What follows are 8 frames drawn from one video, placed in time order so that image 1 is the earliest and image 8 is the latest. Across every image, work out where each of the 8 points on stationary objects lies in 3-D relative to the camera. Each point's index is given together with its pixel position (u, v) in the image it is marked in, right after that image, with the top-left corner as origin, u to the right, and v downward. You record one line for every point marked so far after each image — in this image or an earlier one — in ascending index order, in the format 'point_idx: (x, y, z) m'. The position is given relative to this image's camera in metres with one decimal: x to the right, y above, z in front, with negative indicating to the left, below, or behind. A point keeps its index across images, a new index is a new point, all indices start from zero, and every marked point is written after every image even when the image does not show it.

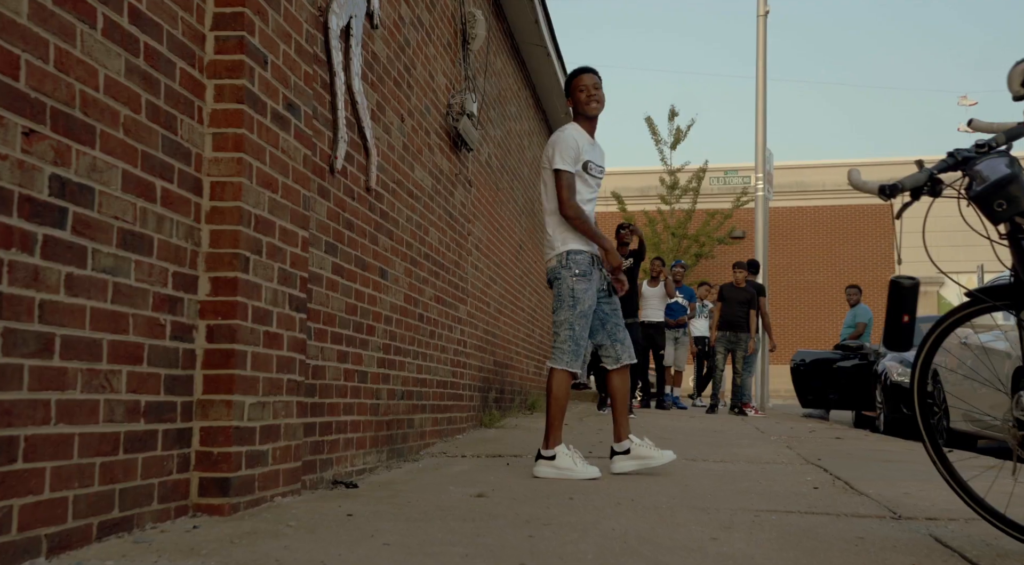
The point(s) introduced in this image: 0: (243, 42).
0: (-1.0, +0.9, +3.4) m
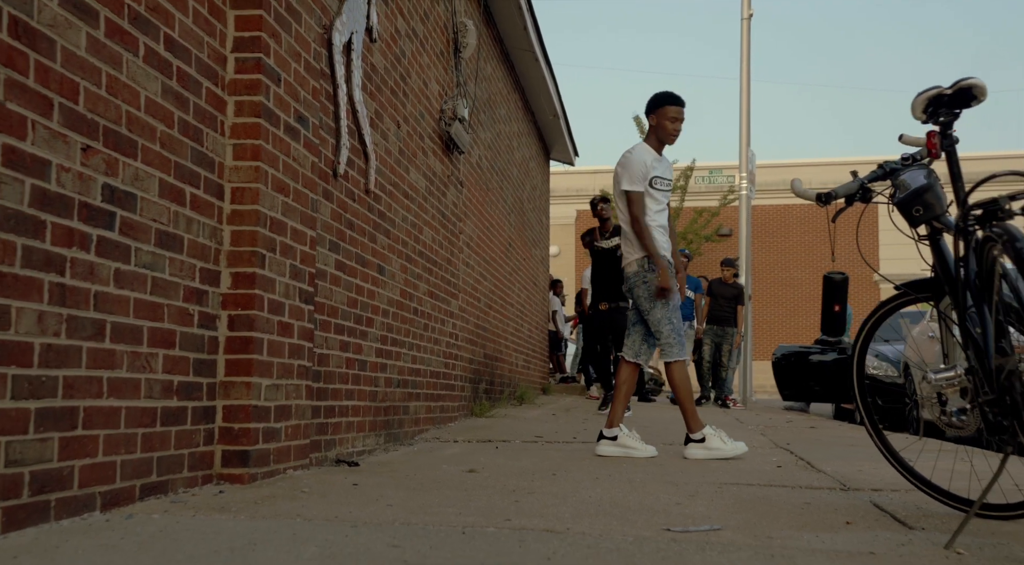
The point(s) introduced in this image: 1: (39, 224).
0: (-1.0, +0.9, +3.8) m
1: (-1.3, +0.2, +2.6) m
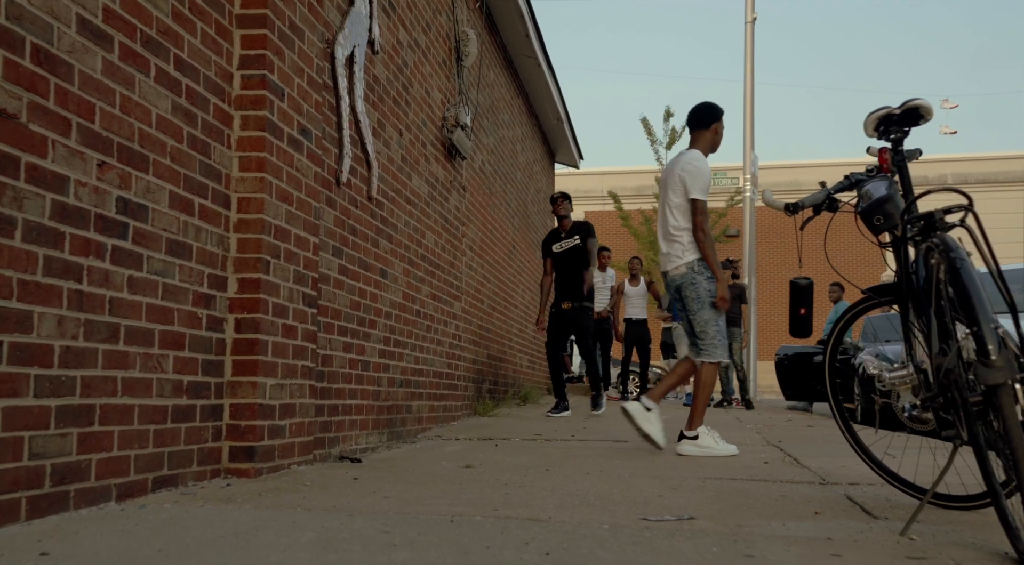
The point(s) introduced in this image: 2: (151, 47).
0: (-1.0, +0.9, +4.0) m
1: (-1.3, +0.1, +2.8) m
2: (-1.3, +0.8, +3.4) m
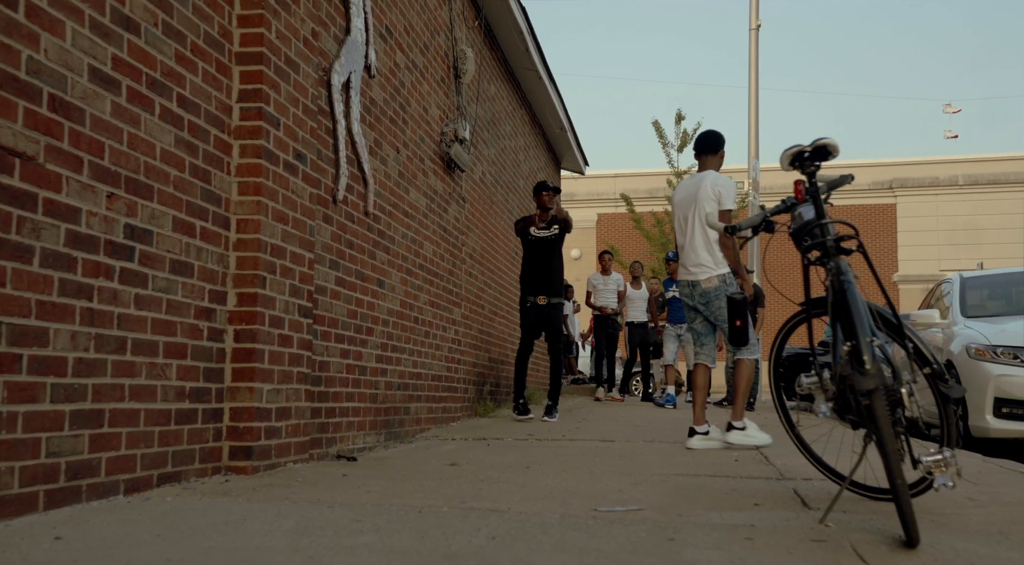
0: (-1.2, +0.8, +4.4) m
1: (-1.5, +0.1, +3.2) m
2: (-1.4, +0.8, +3.8) m
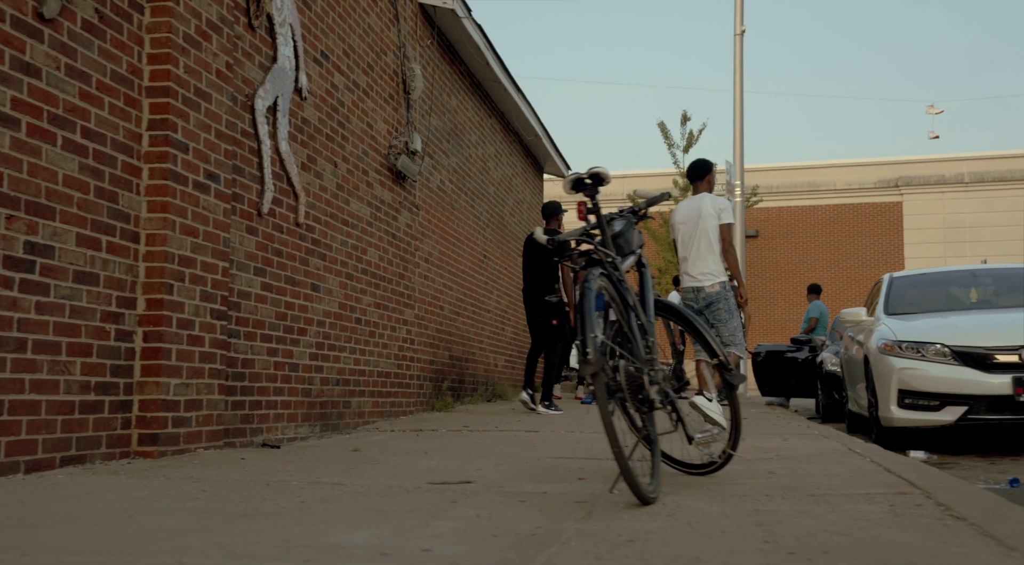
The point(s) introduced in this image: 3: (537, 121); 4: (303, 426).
0: (-1.8, +0.8, +5.0) m
1: (-2.2, 0.0, +3.9) m
2: (-2.1, +0.7, +4.4) m
3: (+0.4, +2.3, +13.9) m
4: (-1.5, -1.0, +6.8) m
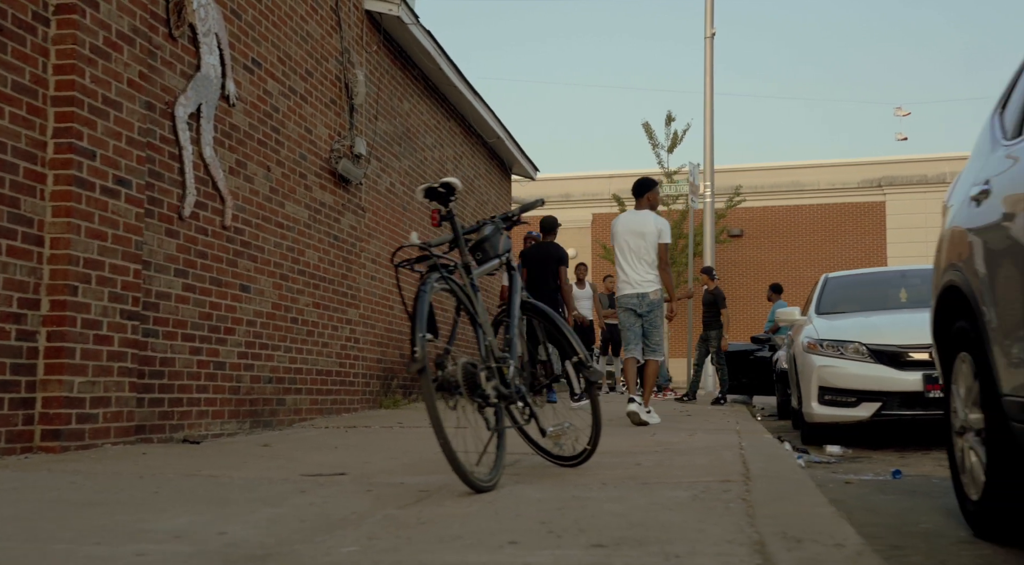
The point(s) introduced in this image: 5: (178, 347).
0: (-2.4, +0.7, +5.2) m
1: (-2.7, 0.0, +4.1) m
2: (-2.7, +0.7, +4.6) m
3: (-0.2, +2.3, +14.1) m
4: (-2.0, -1.0, +7.0) m
5: (-2.2, -0.4, +6.3) m
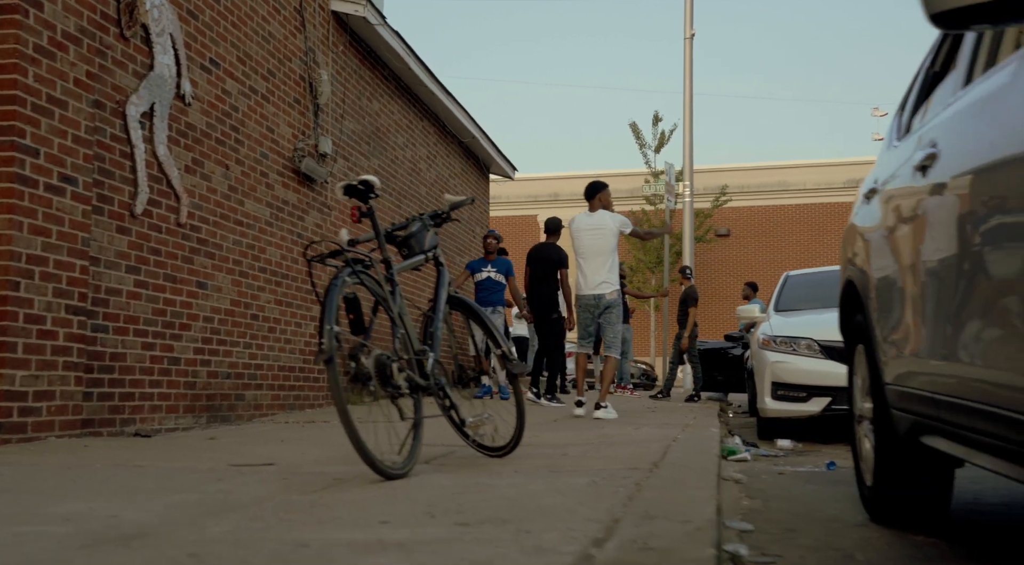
0: (-2.7, +0.8, +5.3) m
1: (-3.1, +0.1, +4.1) m
2: (-3.0, +0.7, +4.7) m
3: (-0.6, +2.3, +14.2) m
4: (-2.4, -1.0, +7.1) m
5: (-2.5, -0.4, +6.4) m
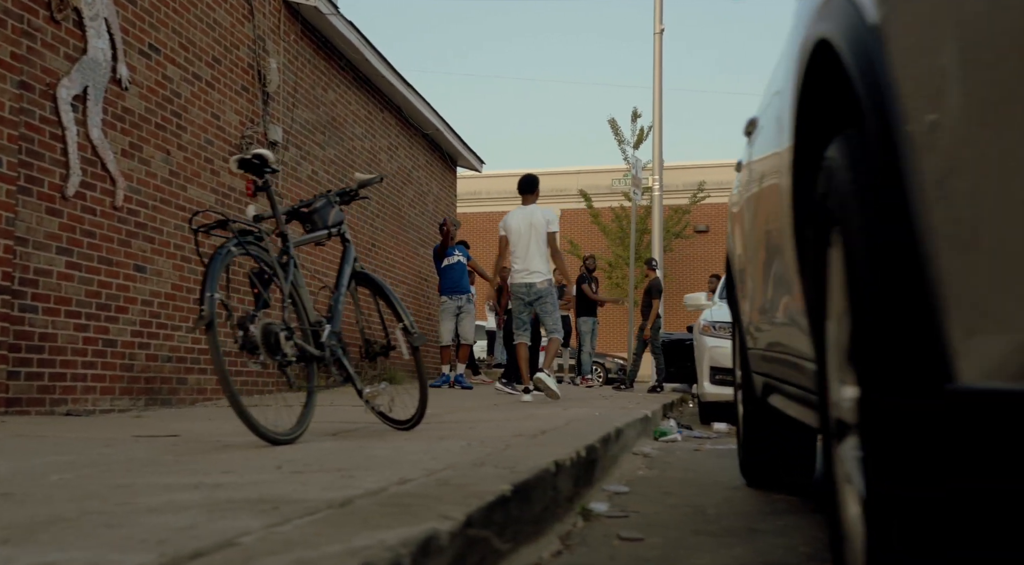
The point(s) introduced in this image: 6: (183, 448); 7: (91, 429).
0: (-3.2, +0.9, +5.4) m
1: (-3.5, +0.2, +4.2) m
2: (-3.5, +0.9, +4.7) m
3: (-1.1, +2.5, +14.2) m
4: (-2.9, -0.9, +7.1) m
5: (-3.0, -0.3, +6.4) m
6: (-1.3, -0.6, +3.7) m
7: (-2.2, -0.8, +5.0) m
